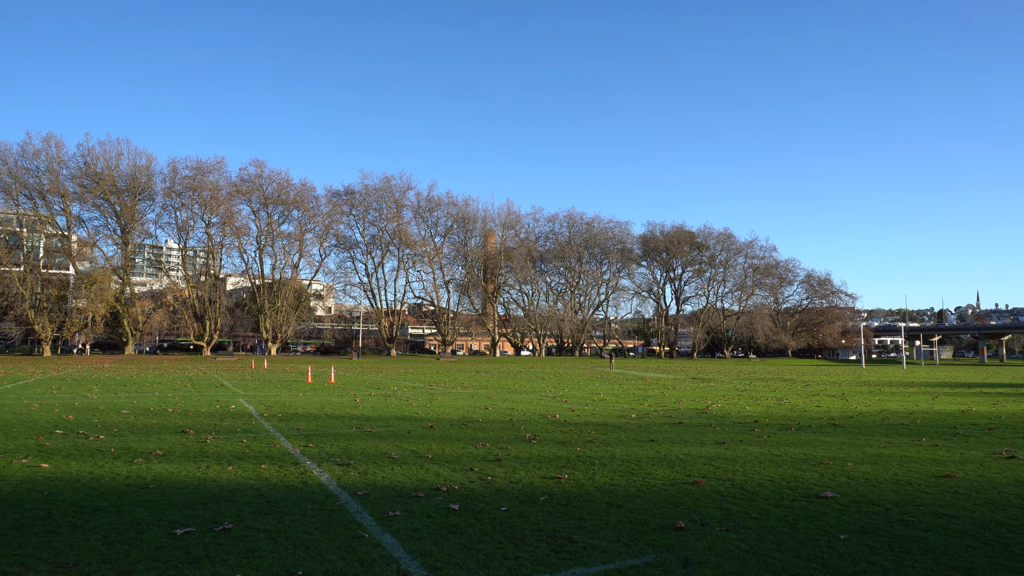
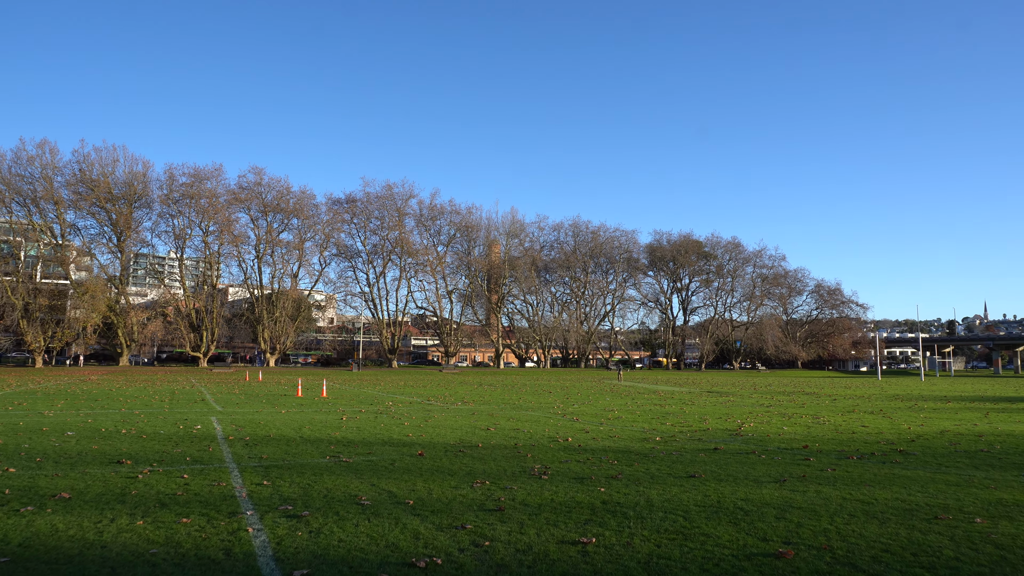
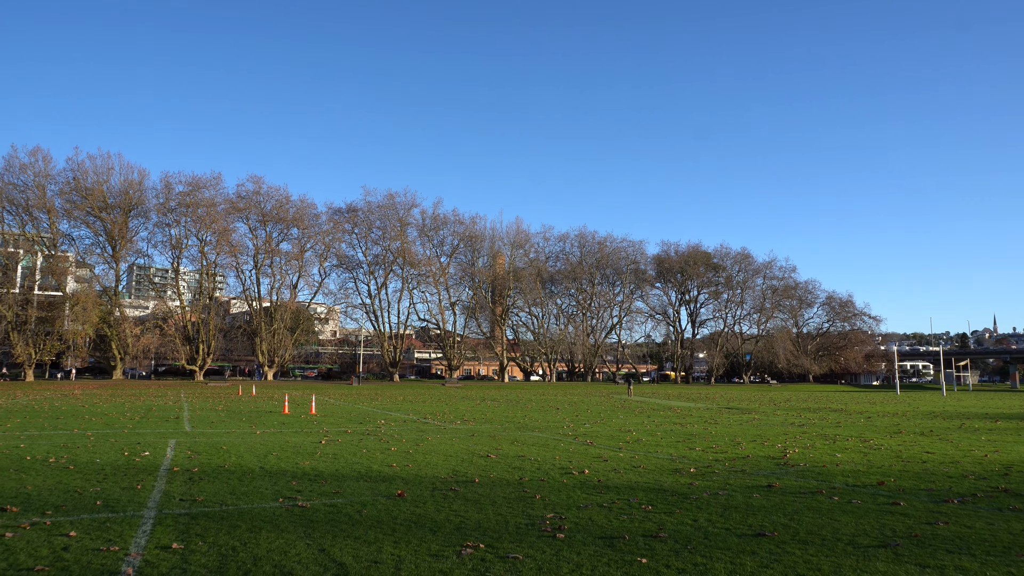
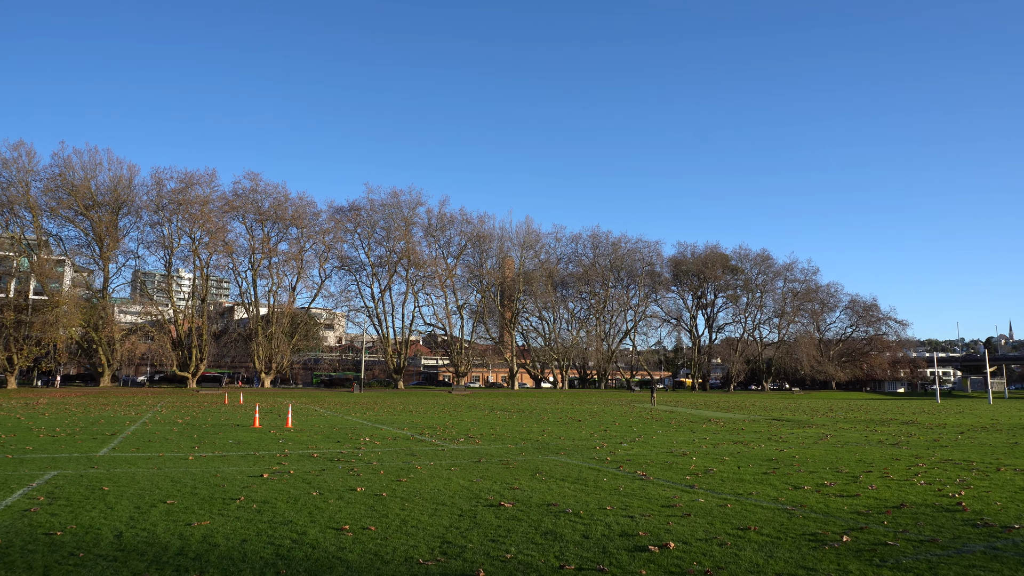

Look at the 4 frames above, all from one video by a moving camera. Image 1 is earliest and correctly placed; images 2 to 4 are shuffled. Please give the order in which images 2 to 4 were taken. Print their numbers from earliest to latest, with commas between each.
2, 3, 4
